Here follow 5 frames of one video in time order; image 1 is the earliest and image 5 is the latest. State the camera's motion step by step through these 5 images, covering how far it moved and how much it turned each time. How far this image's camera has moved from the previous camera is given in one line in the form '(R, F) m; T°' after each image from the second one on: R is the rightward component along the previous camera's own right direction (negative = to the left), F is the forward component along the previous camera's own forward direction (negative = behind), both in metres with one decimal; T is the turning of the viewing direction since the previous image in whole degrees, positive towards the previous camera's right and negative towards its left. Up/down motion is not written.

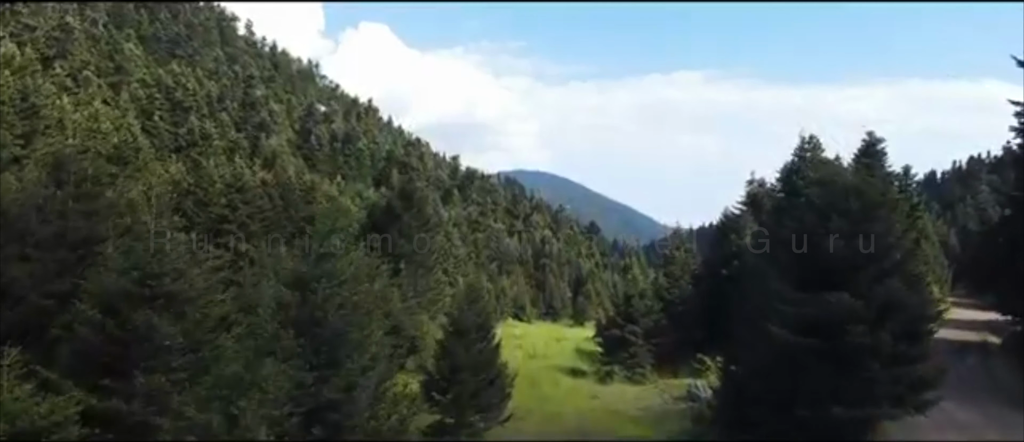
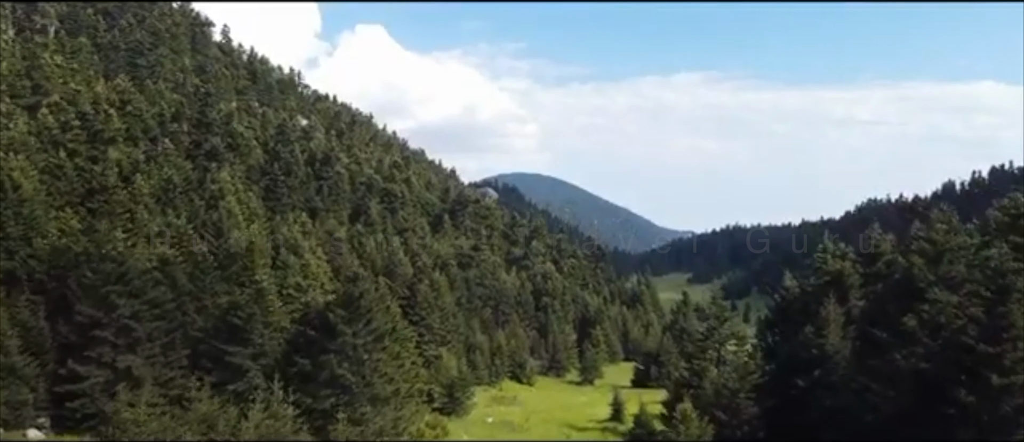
(+0.2, +19.9) m; 0°
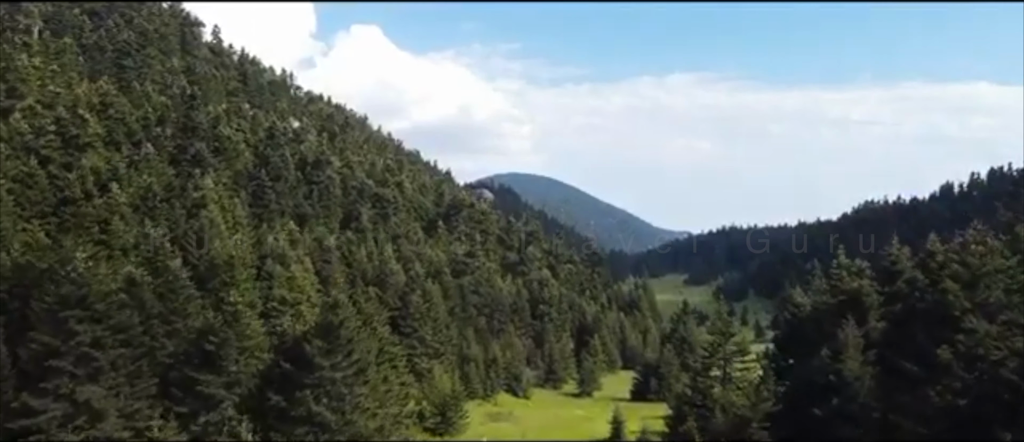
(0.0, +3.8) m; 0°
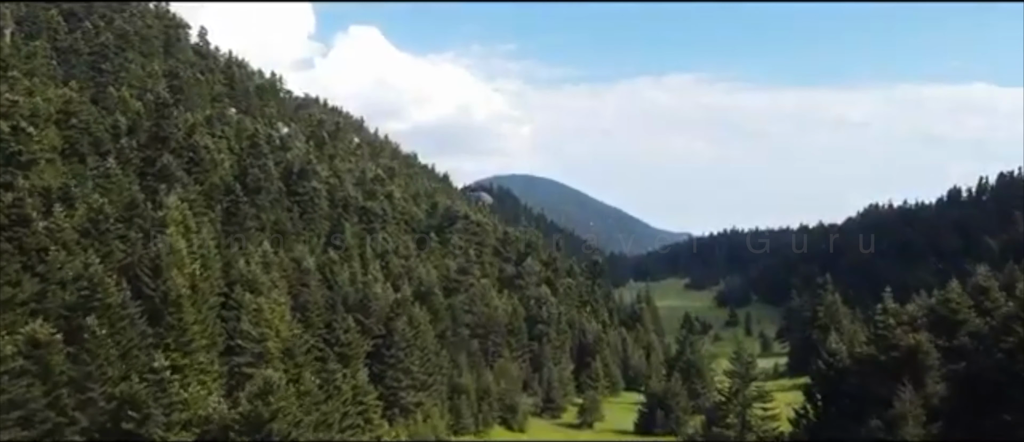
(+0.5, +8.6) m; 0°
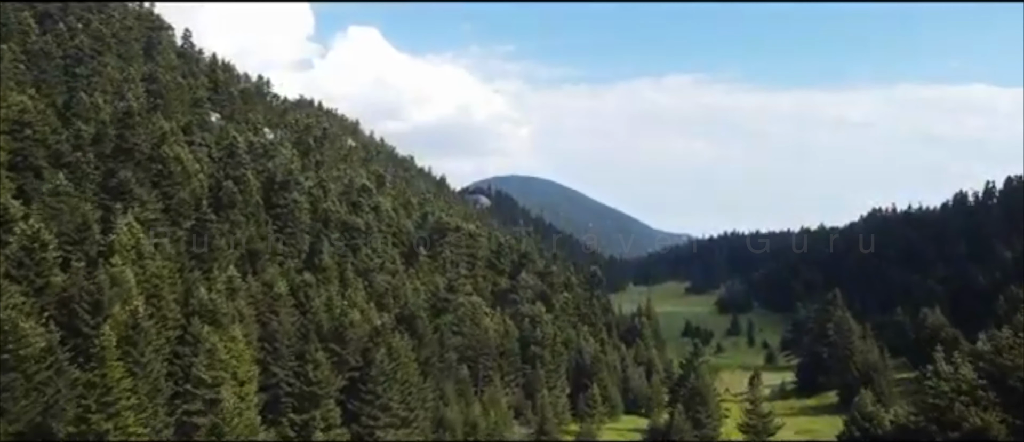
(+0.9, +8.1) m; 0°
